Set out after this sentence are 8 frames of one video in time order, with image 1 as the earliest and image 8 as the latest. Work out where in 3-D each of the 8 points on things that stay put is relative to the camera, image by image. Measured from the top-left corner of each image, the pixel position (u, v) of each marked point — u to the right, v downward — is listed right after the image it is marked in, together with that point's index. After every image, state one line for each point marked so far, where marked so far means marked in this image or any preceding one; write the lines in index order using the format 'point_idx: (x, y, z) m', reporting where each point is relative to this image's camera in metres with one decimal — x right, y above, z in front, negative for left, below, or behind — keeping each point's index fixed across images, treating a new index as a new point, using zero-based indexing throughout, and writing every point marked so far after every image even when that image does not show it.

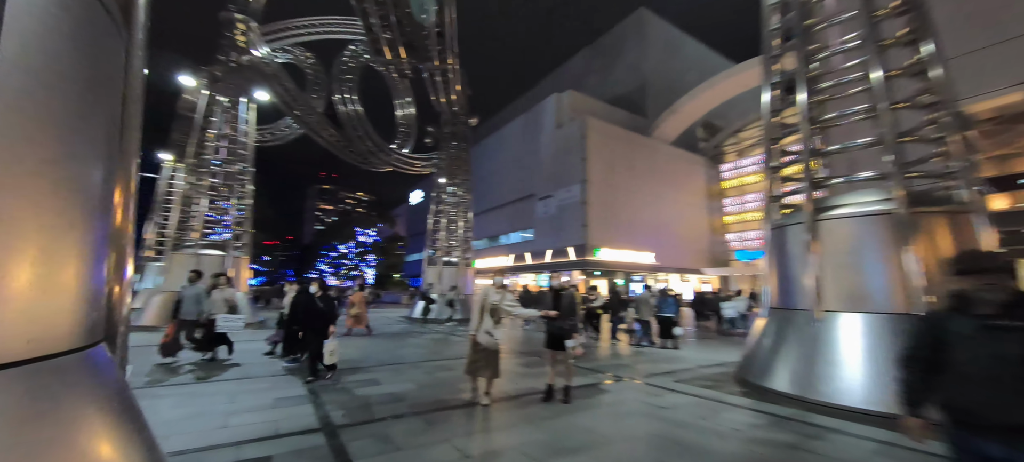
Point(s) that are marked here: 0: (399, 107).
0: (-2.9, +3.2, +9.9) m
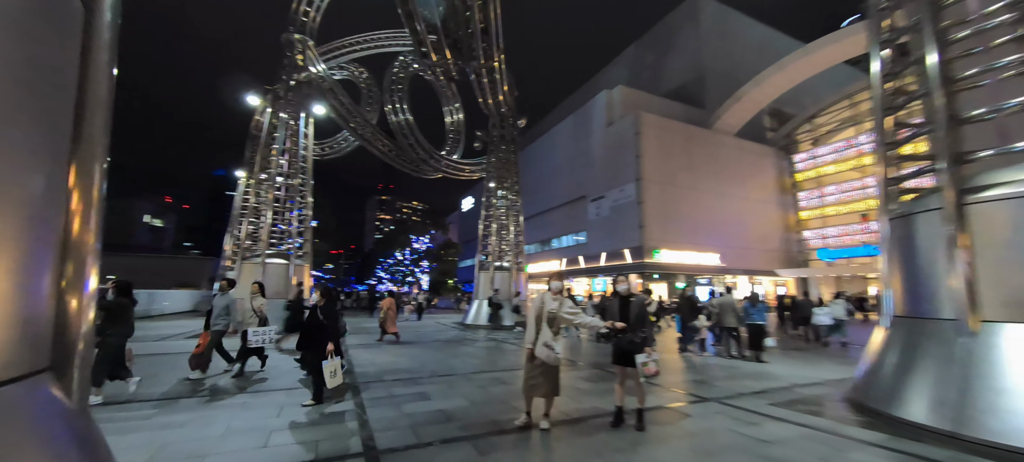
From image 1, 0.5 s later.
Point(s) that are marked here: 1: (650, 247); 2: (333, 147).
0: (-1.7, +3.0, +10.0) m
1: (+4.1, -0.5, +11.6) m
2: (-4.7, +2.2, +10.1) m
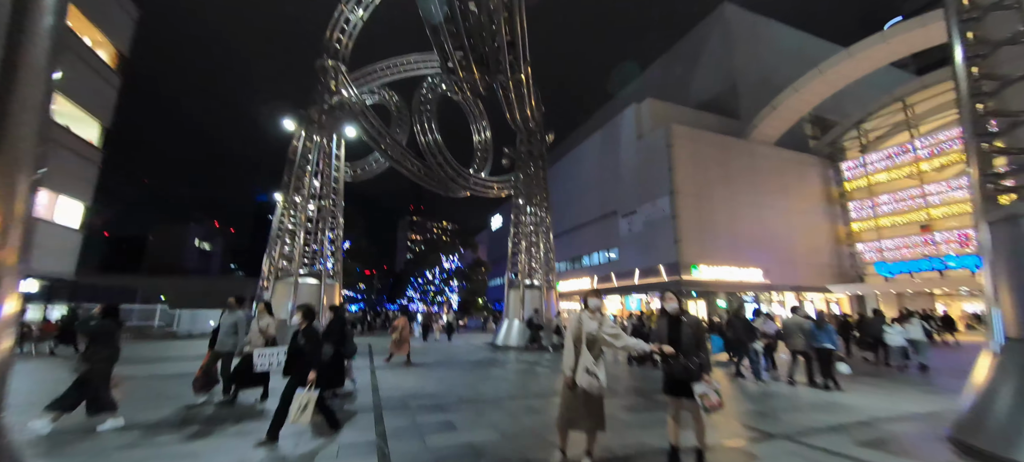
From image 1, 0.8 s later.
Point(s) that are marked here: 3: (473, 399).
0: (-1.0, +2.5, +10.0) m
1: (+5.0, -0.9, +11.0) m
2: (-3.9, +1.7, +10.3) m
3: (-0.3, -1.2, +2.9) m
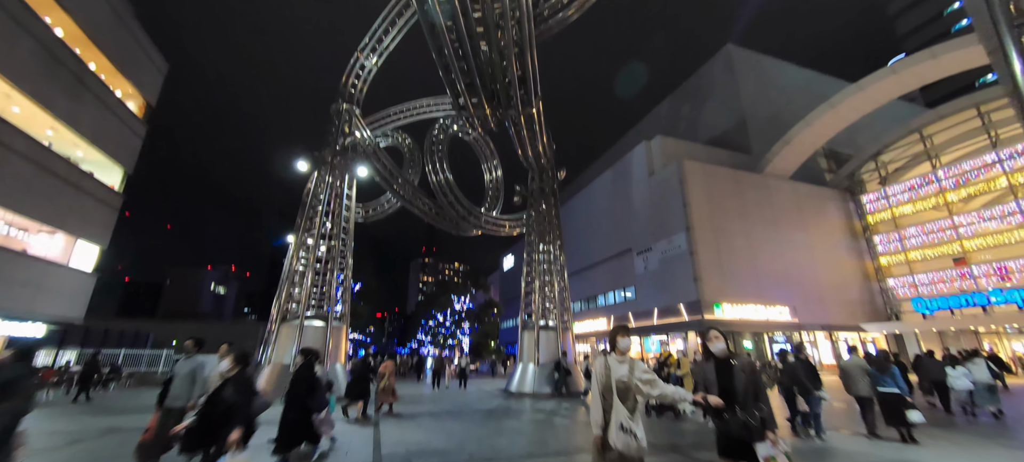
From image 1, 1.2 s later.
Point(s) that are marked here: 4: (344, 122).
0: (-0.7, +1.5, +10.1) m
1: (+5.4, -1.9, +10.5) m
2: (-3.6, +0.6, +10.3) m
3: (-0.2, -1.5, +2.5) m
4: (-3.1, +2.0, +7.2) m
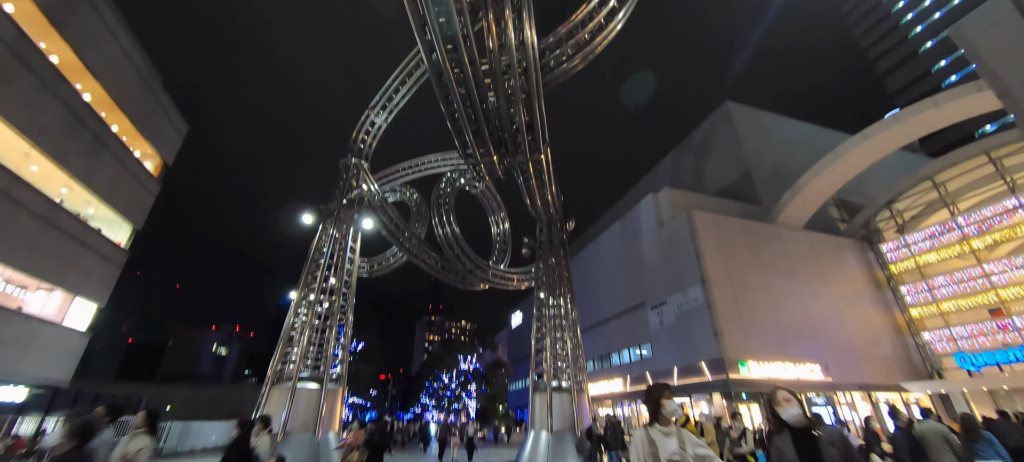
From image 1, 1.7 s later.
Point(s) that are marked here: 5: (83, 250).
0: (-0.5, +0.2, +9.9) m
1: (+5.6, -3.2, +9.8) m
2: (-3.4, -0.9, +10.1) m
3: (-0.1, -1.7, +2.0) m
4: (-3.0, +1.0, +7.2) m
5: (-8.9, -0.4, +8.0) m
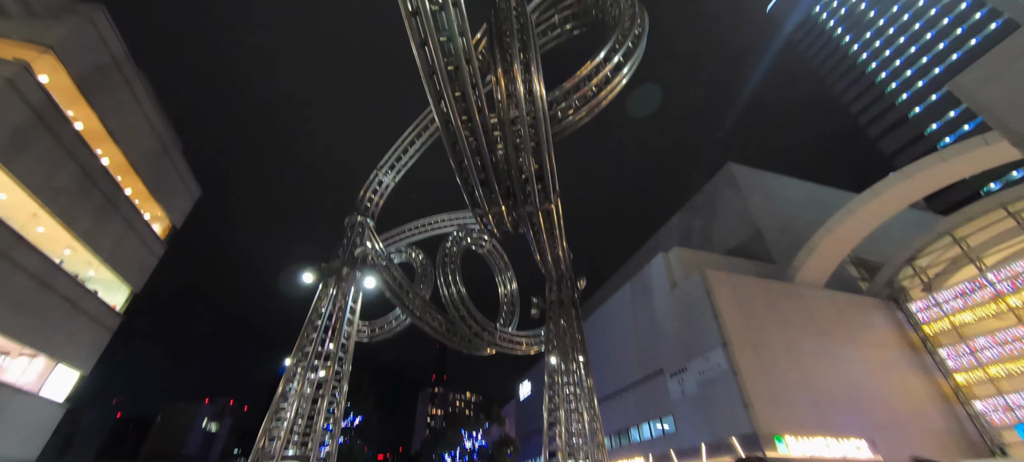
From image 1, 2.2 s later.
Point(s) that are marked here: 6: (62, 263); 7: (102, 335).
0: (-0.3, -1.3, +9.6) m
1: (+5.8, -4.6, +8.8) m
2: (-3.2, -2.4, +9.6) m
3: (0.0, -1.9, +1.5) m
4: (-2.9, -0.1, +7.1) m
5: (-8.8, -1.7, +7.7) m
6: (-8.6, -0.6, +7.3) m
7: (-9.0, -2.3, +8.4) m
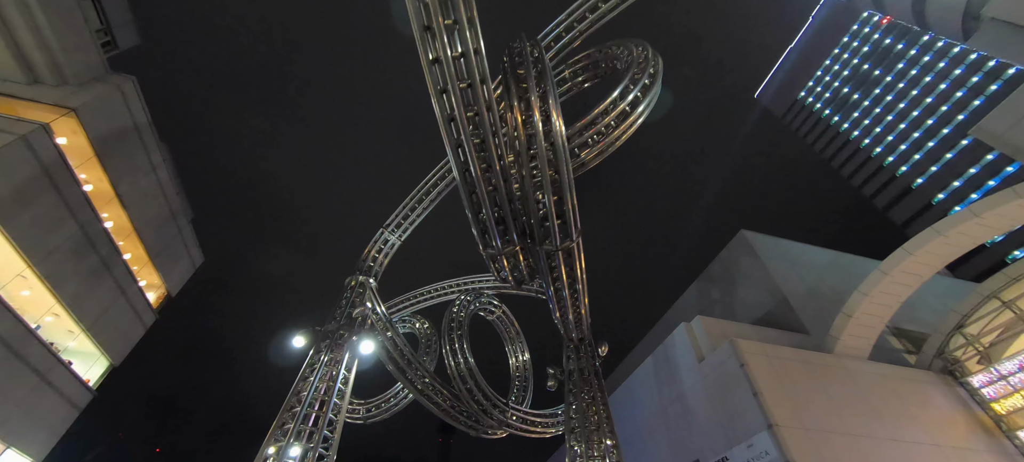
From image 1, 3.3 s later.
0: (0.0, -2.8, +8.7) m
1: (+6.1, -5.8, +7.1) m
2: (-2.9, -3.9, +8.6) m
3: (+0.1, -1.7, +0.6) m
4: (-2.6, -1.1, +6.5) m
5: (-8.5, -2.8, +6.9) m
6: (-8.3, -1.8, +6.8) m
7: (-8.7, -3.6, +7.5) m
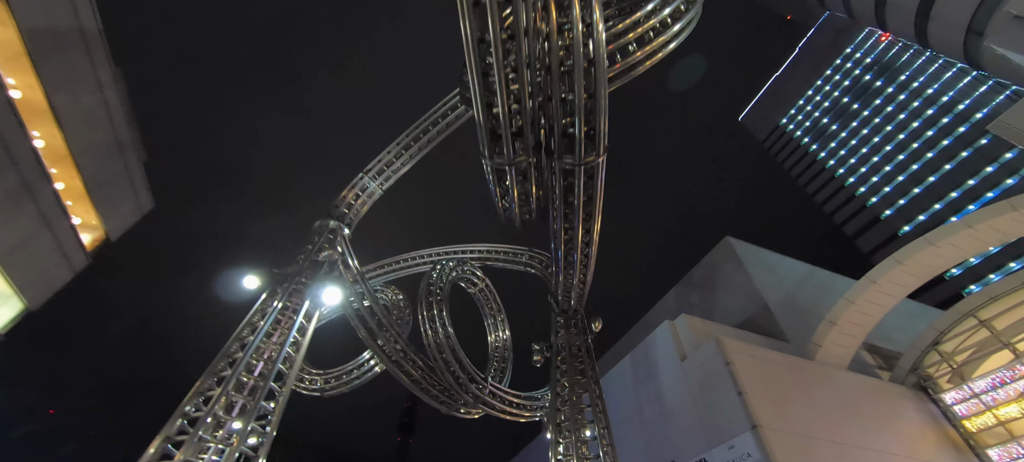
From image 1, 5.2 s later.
0: (-0.4, -2.1, +8.0) m
1: (+5.5, -5.5, +6.7) m
2: (-3.4, -2.9, +7.7) m
3: (+0.3, -0.9, 0.0) m
4: (-2.8, -0.1, +5.7) m
5: (-8.8, -1.4, +5.8) m
6: (-8.5, -0.3, +5.6) m
7: (-9.1, -2.1, +6.3) m
